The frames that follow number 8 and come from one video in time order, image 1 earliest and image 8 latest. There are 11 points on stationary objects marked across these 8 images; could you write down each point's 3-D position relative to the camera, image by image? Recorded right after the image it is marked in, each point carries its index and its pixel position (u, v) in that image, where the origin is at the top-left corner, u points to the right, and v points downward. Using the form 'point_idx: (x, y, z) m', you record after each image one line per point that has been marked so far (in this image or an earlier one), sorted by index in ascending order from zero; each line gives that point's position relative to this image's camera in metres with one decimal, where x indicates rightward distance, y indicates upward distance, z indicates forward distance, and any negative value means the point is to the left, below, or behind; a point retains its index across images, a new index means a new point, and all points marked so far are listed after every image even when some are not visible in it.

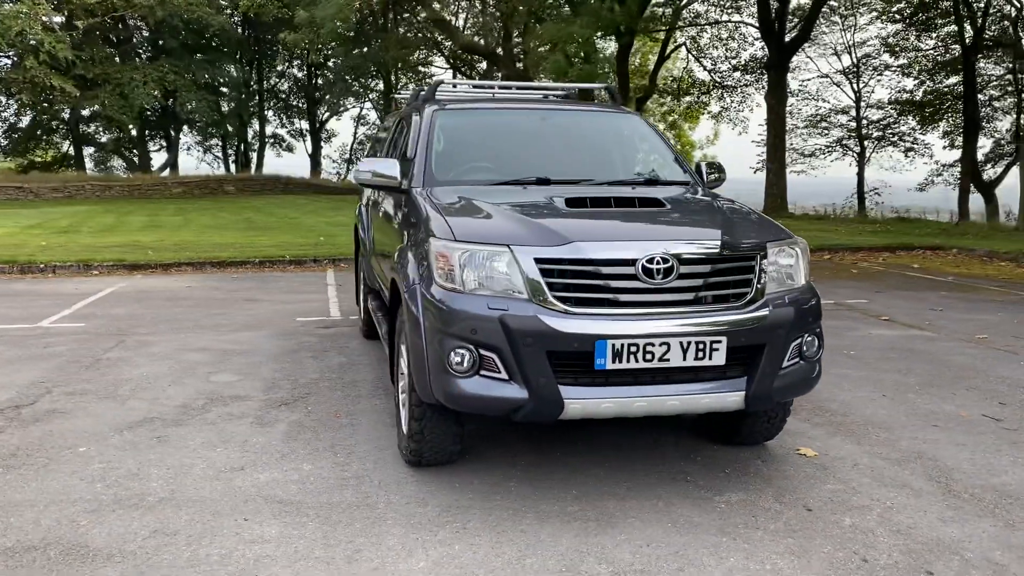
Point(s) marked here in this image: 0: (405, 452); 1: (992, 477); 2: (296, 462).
0: (-0.5, -0.7, +4.0) m
1: (+2.1, -0.8, +3.9) m
2: (-1.0, -0.8, +4.1) m
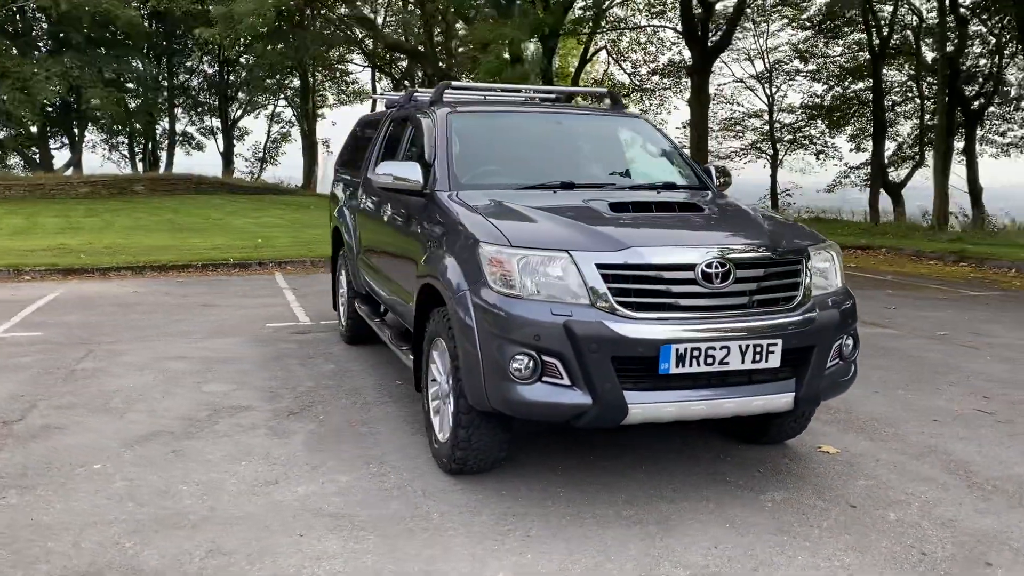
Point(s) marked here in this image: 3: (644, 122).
0: (-0.3, -0.7, +3.9) m
1: (+2.3, -0.8, +4.1) m
2: (-0.8, -0.8, +4.0) m
3: (+0.8, +1.0, +5.4) m
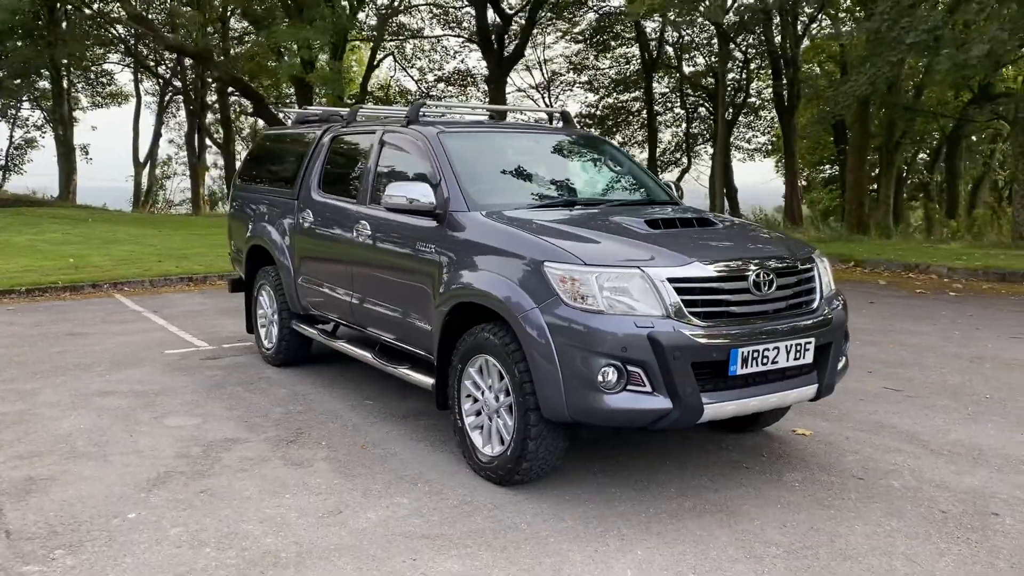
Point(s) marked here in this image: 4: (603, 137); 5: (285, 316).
0: (0.0, -0.8, +4.0) m
1: (+2.4, -0.8, +4.9) m
2: (-0.6, -0.9, +4.0) m
3: (+0.6, +0.9, +5.7) m
4: (+0.6, +1.0, +5.8) m
5: (-1.6, -0.2, +6.4) m
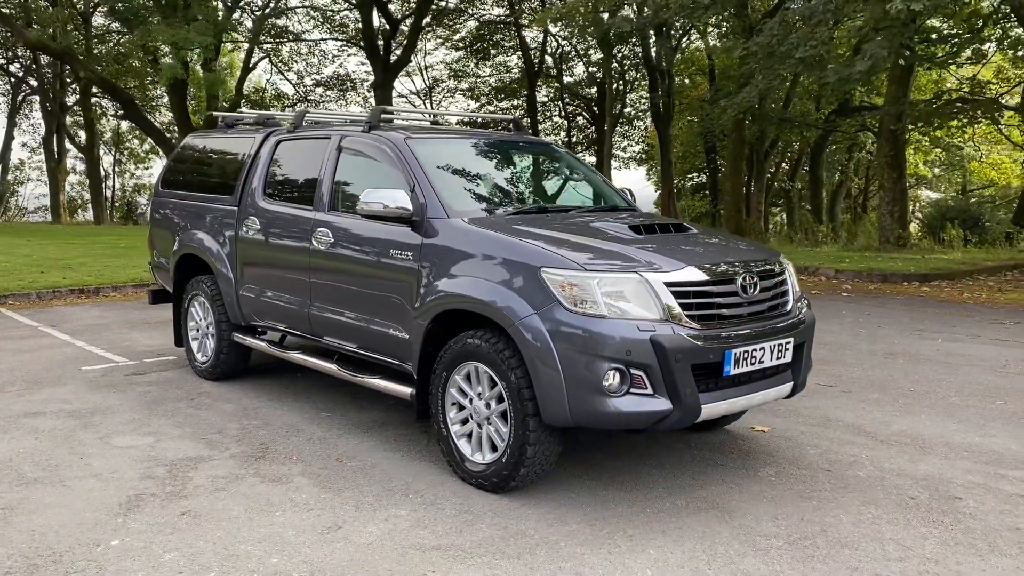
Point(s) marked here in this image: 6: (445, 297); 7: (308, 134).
0: (-0.1, -0.9, +4.0) m
1: (+2.2, -0.8, +5.3) m
2: (-0.6, -1.0, +3.9) m
3: (+0.3, +0.9, +5.8) m
4: (+0.3, +0.9, +5.9) m
5: (-2.0, -0.3, +6.2) m
6: (-0.3, 0.0, +4.2) m
7: (-1.3, +1.0, +5.7) m
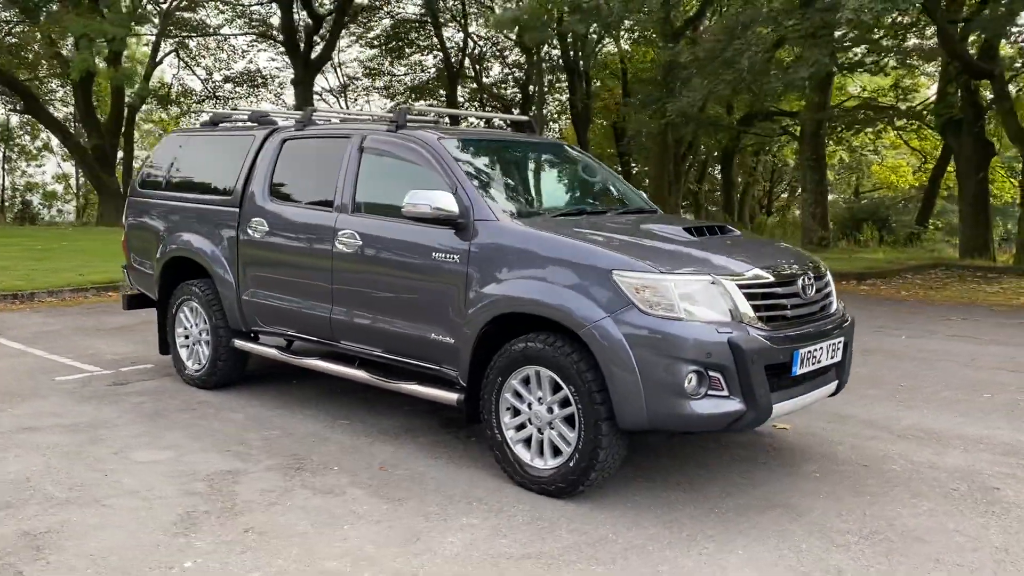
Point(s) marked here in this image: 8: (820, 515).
0: (+0.2, -0.9, +4.0) m
1: (+2.4, -0.8, +5.5) m
2: (-0.3, -1.0, +3.8) m
3: (+0.4, +0.9, +5.8) m
4: (+0.3, +0.9, +5.8) m
5: (-1.9, -0.3, +5.9) m
6: (0.0, -0.1, +4.2) m
7: (-1.2, +0.9, +5.5) m
8: (+1.4, -1.0, +3.9) m
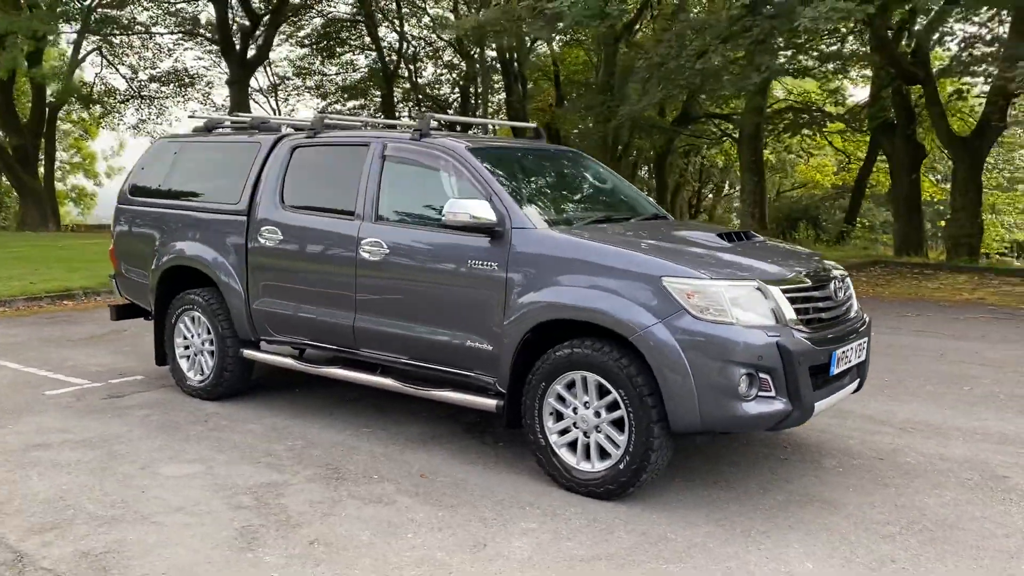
0: (+0.5, -0.9, +4.1) m
1: (+2.5, -0.8, +5.7) m
2: (0.0, -1.0, +3.9) m
3: (+0.4, +0.9, +5.9) m
4: (+0.4, +0.9, +5.9) m
5: (-1.8, -0.4, +5.8) m
6: (+0.2, -0.1, +4.3) m
7: (-1.1, +0.9, +5.5) m
8: (+1.6, -1.0, +4.1) m
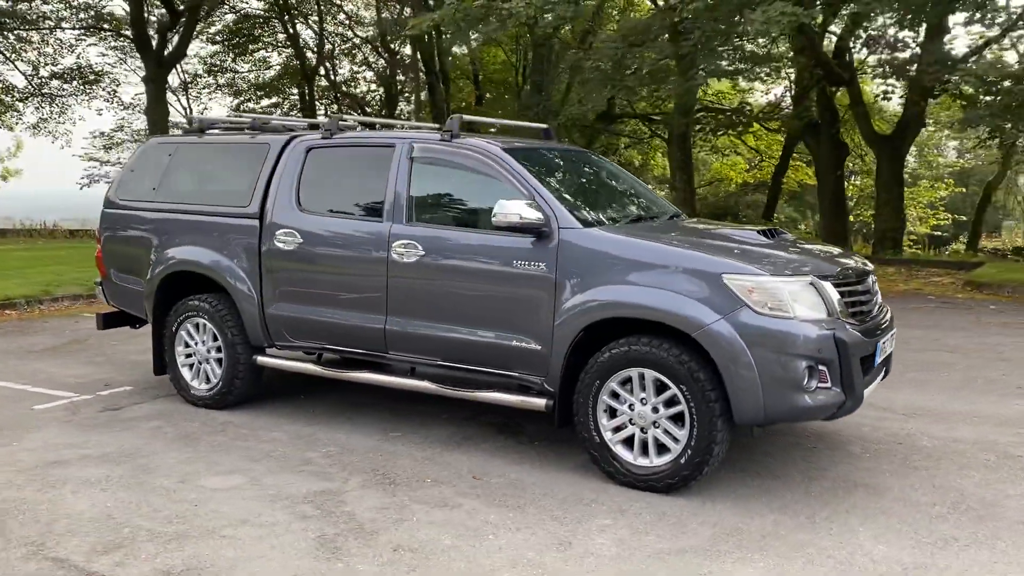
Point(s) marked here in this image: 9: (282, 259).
0: (+0.8, -0.9, +4.2) m
1: (+2.6, -0.8, +6.0) m
2: (+0.3, -1.0, +3.9) m
3: (+0.5, +0.9, +6.0) m
4: (+0.5, +0.9, +6.0) m
5: (-1.7, -0.4, +5.7) m
6: (+0.4, -0.1, +4.3) m
7: (-1.0, +0.9, +5.4) m
8: (+1.9, -1.0, +4.3) m
9: (-1.4, +0.2, +5.4) m
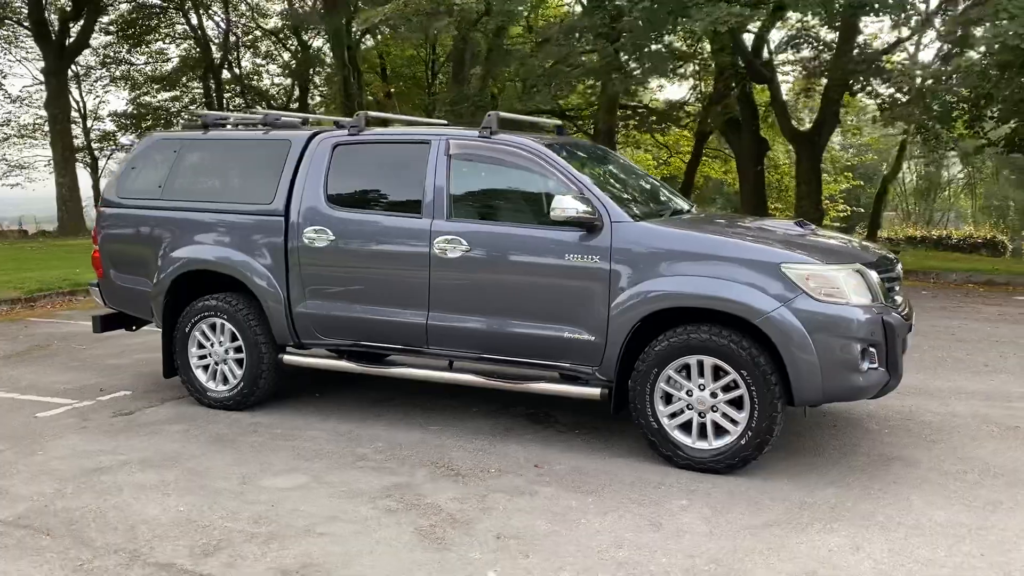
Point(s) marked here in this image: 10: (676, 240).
0: (+1.1, -0.8, +4.4) m
1: (+2.7, -0.7, +6.4) m
2: (+0.7, -1.0, +4.1) m
3: (+0.6, +0.9, +6.1) m
4: (+0.6, +1.0, +6.2) m
5: (-1.5, -0.4, +5.6) m
6: (+0.7, 0.0, +4.5) m
7: (-0.8, +0.9, +5.4) m
8: (+2.2, -0.9, +4.7) m
9: (-1.2, +0.2, +5.4) m
10: (+0.8, +0.2, +4.5) m
